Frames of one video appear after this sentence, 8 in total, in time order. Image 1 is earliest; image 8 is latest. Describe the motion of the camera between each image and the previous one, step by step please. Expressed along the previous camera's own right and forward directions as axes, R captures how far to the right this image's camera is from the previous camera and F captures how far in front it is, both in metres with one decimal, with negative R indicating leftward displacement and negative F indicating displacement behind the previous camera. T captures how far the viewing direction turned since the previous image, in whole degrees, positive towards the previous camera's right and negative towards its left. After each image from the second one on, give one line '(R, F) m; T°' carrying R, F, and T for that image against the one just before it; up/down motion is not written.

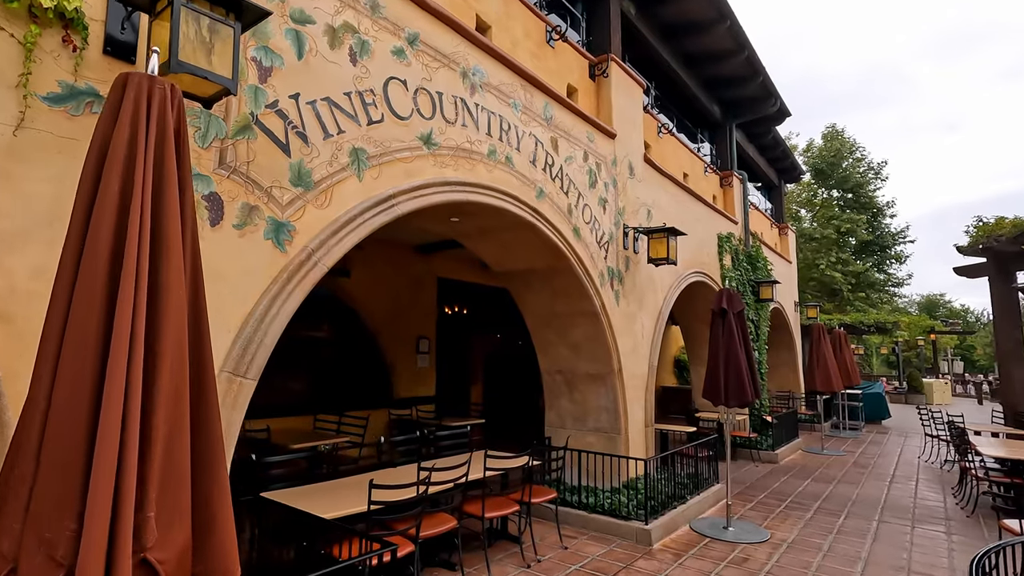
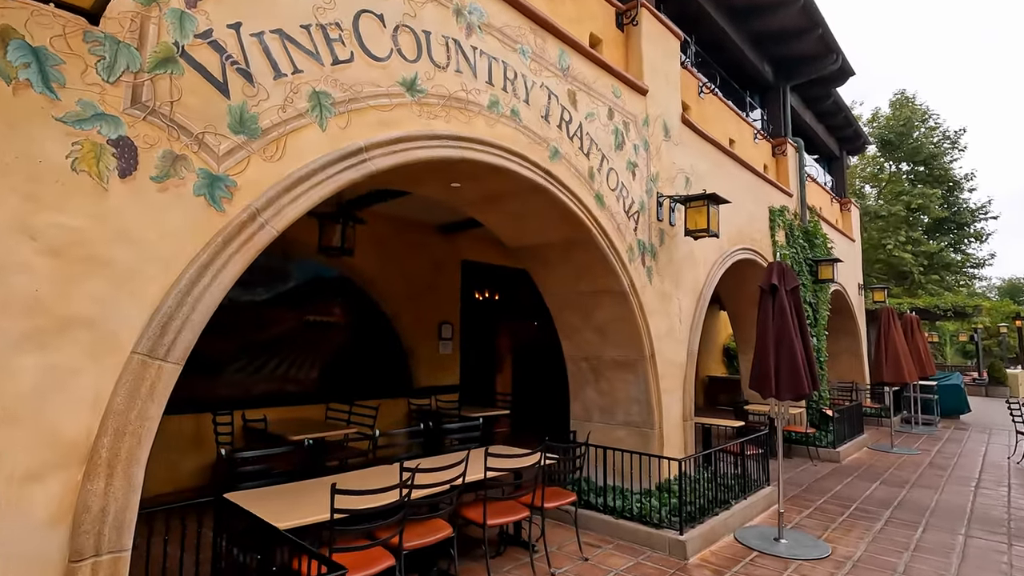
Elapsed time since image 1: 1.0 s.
(+0.3, +0.6) m; -5°
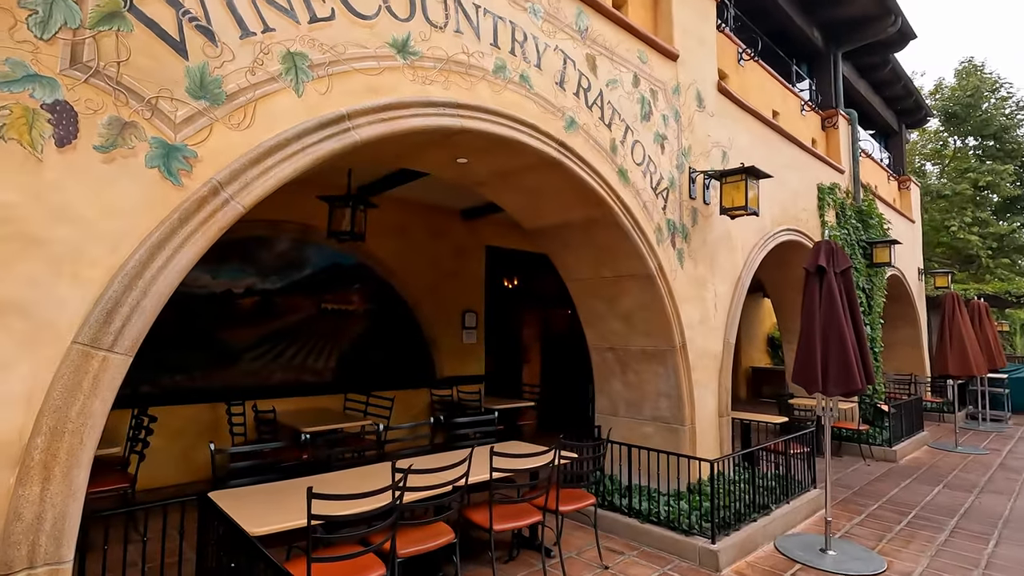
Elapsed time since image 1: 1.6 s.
(+0.2, +0.3) m; -4°
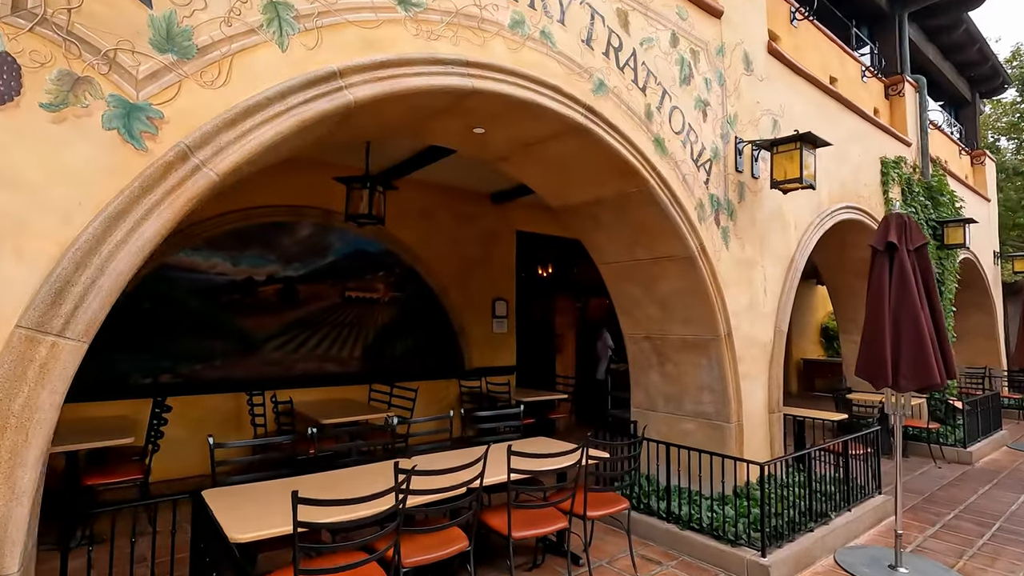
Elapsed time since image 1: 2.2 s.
(+0.1, +0.4) m; -4°
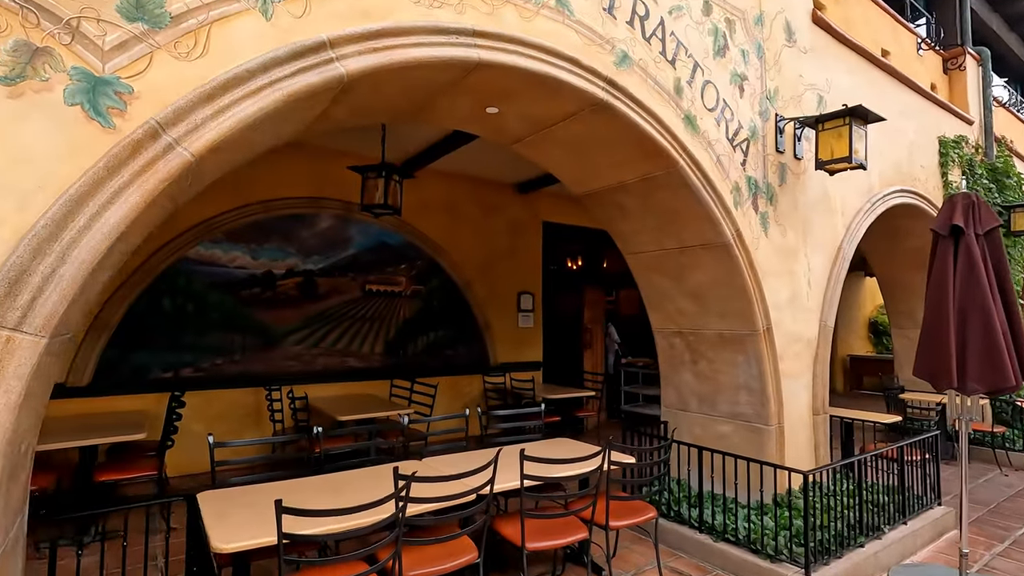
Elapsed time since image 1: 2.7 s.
(+0.1, +0.2) m; -4°
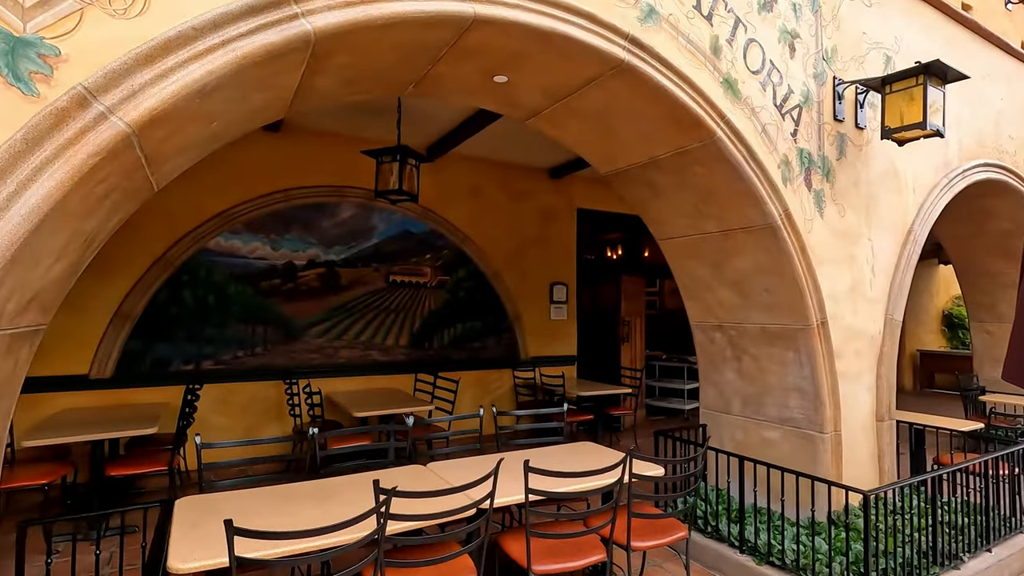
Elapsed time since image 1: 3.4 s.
(+0.2, +0.3) m; -5°
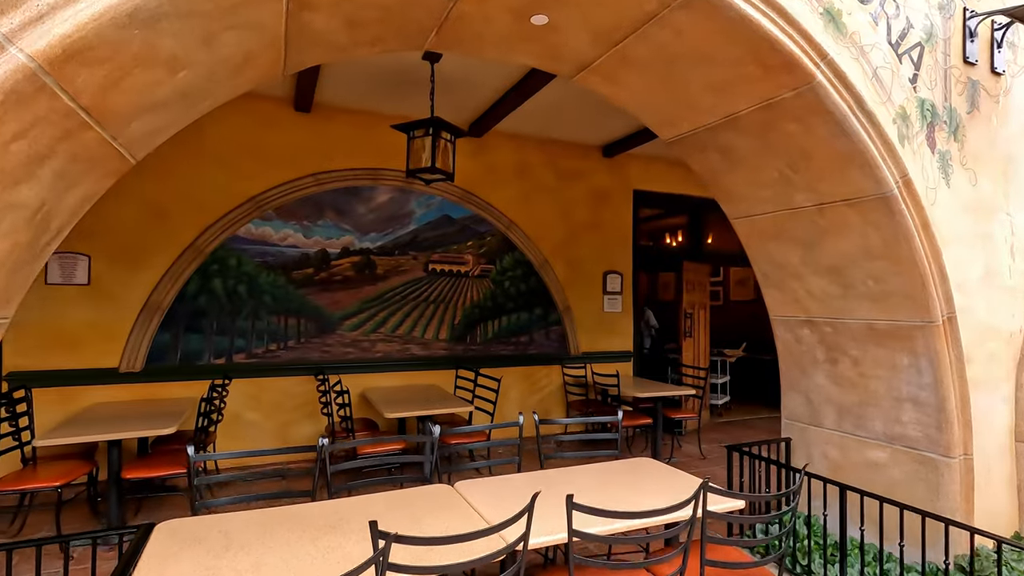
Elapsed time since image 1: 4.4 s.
(+0.1, +0.5) m; -6°
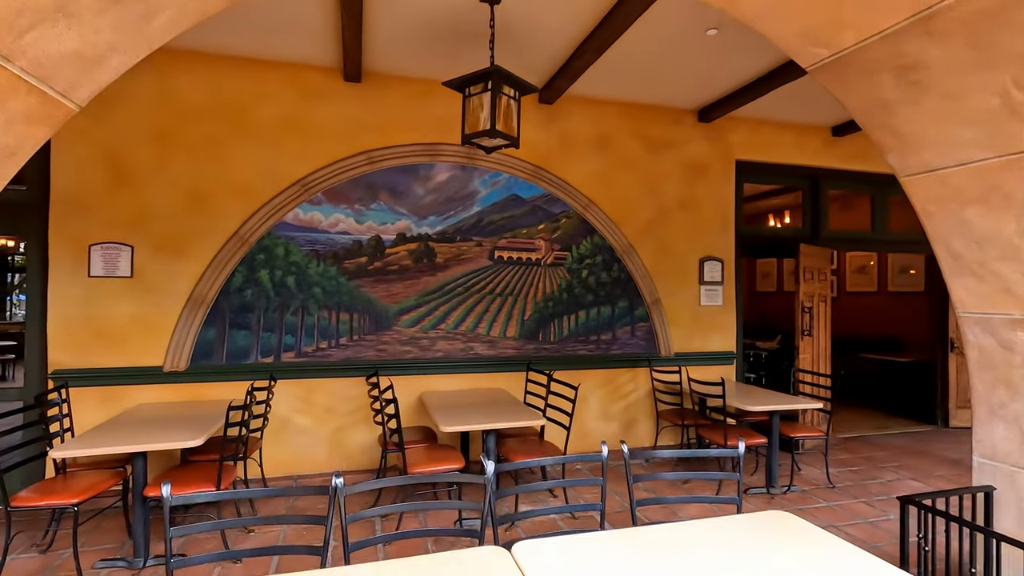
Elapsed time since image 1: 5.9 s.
(0.0, +0.7) m; -8°
